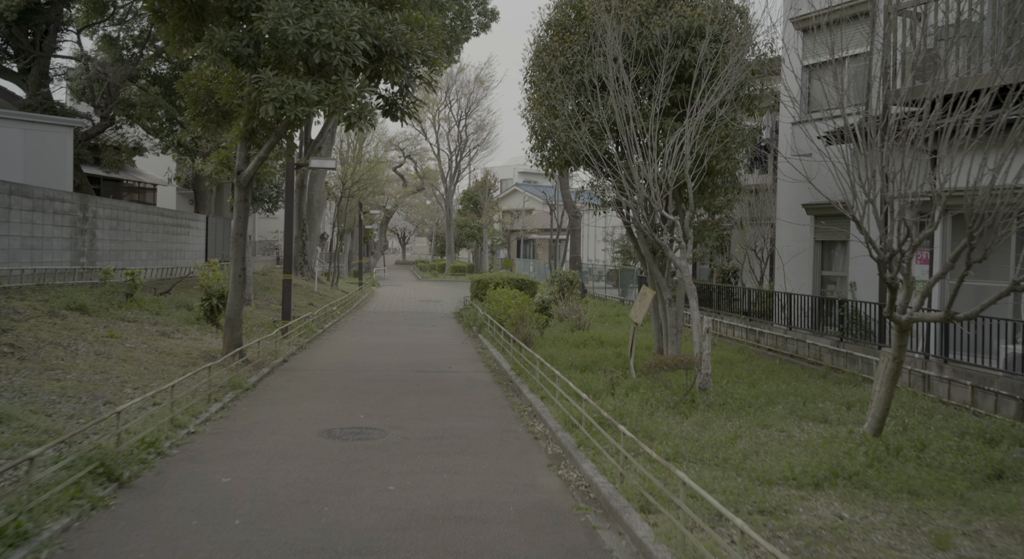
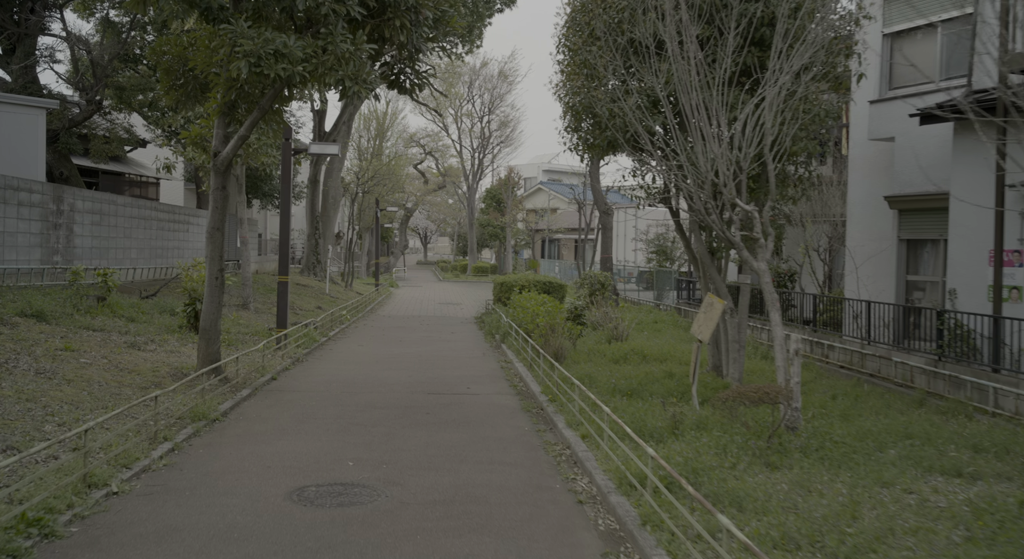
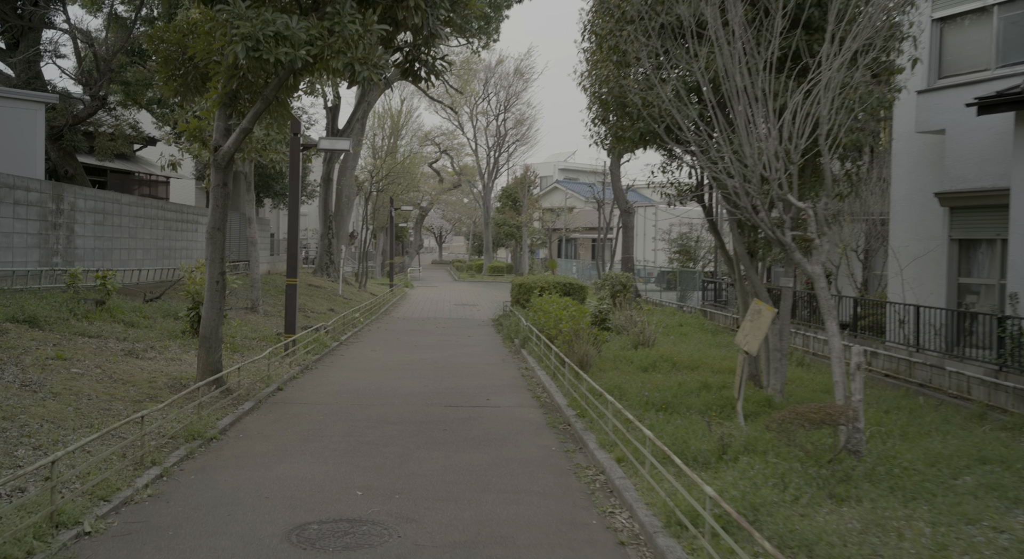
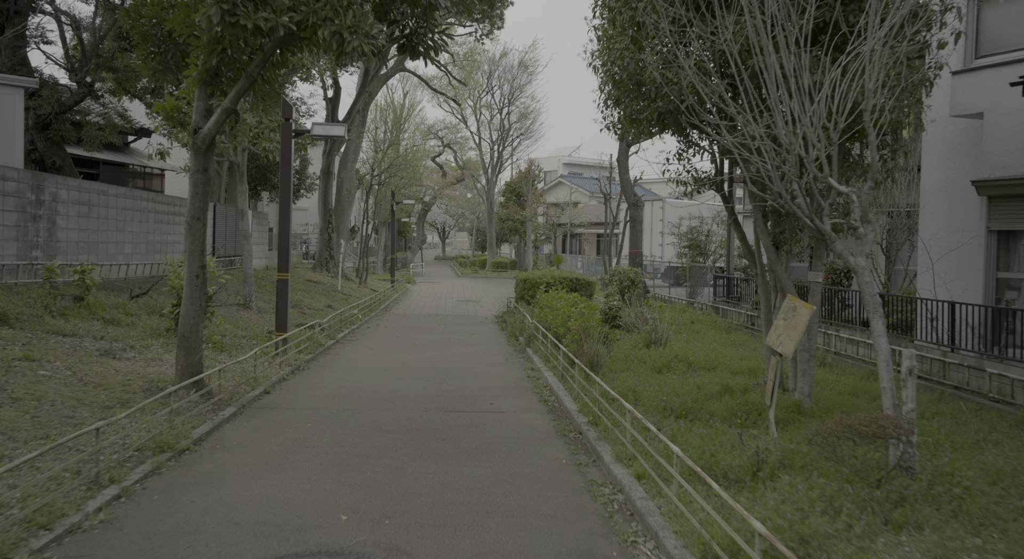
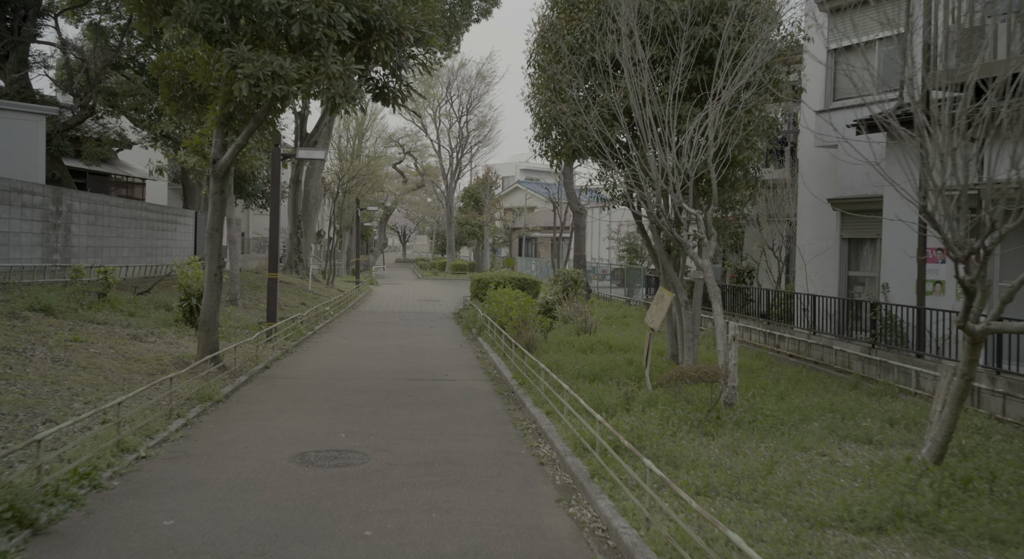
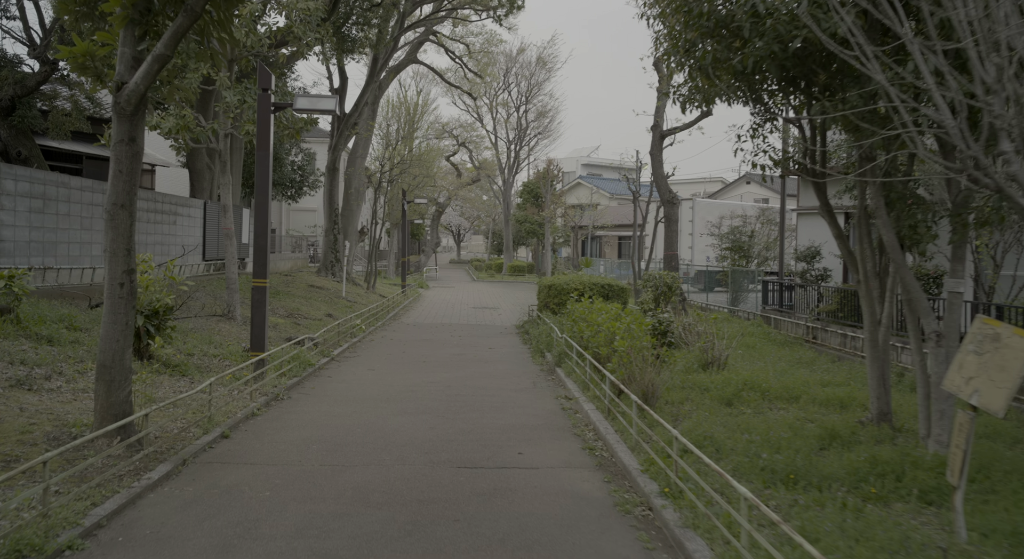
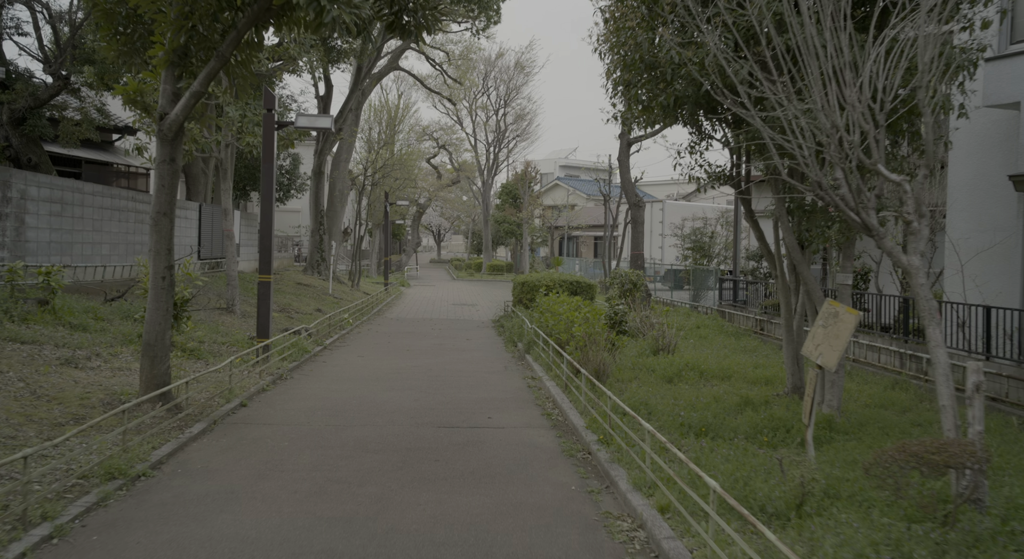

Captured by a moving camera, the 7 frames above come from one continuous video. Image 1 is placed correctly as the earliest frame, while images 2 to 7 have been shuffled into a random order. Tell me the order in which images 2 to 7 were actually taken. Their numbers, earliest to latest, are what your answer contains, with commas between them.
5, 2, 3, 4, 7, 6
